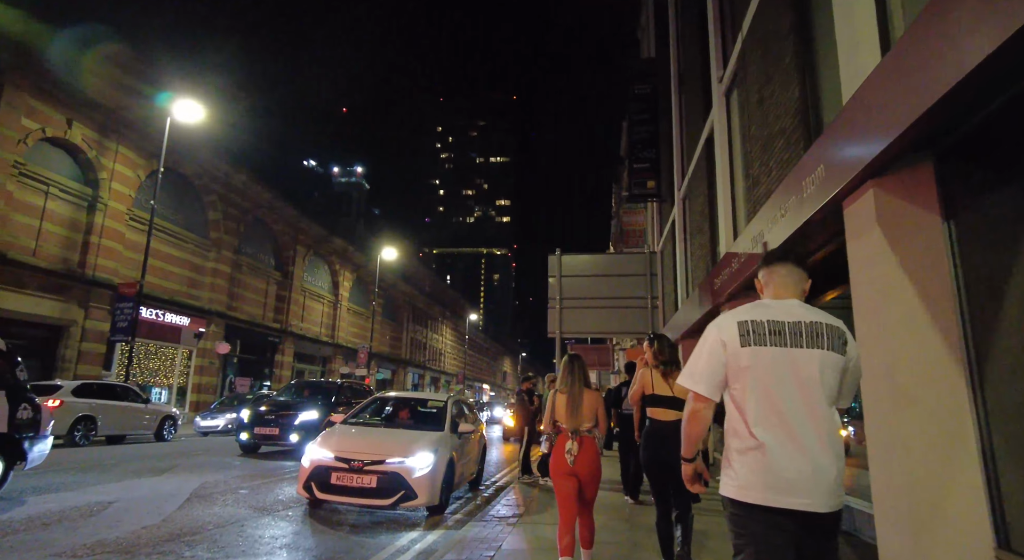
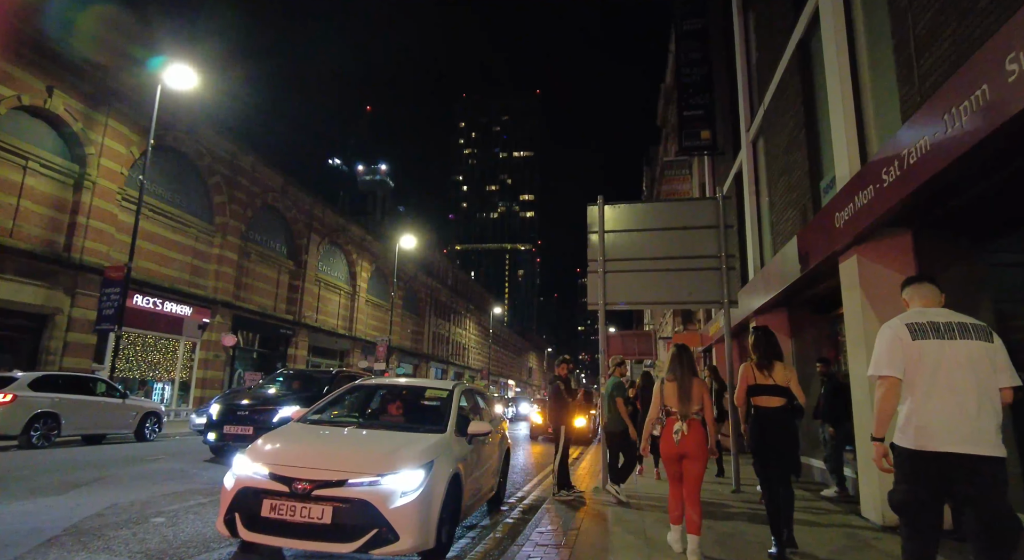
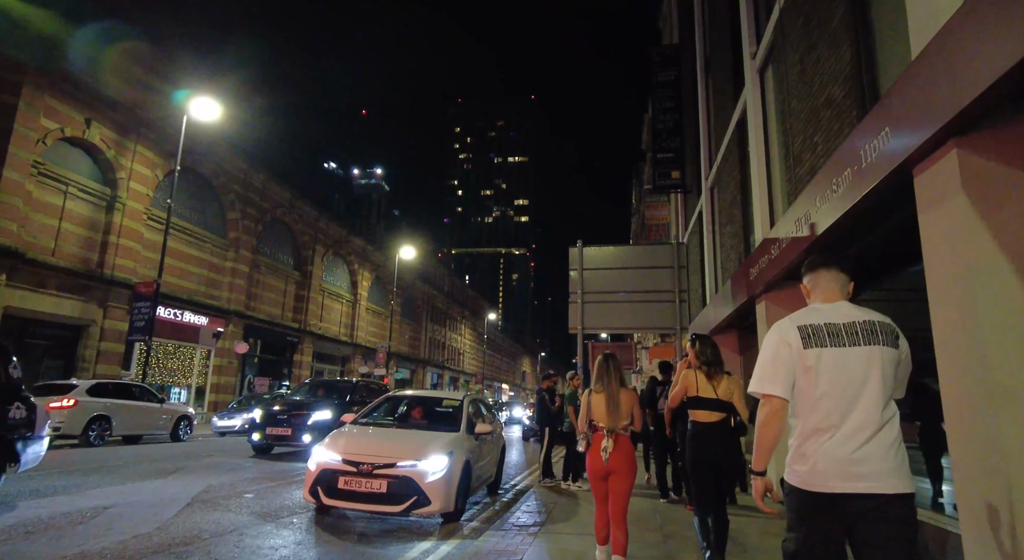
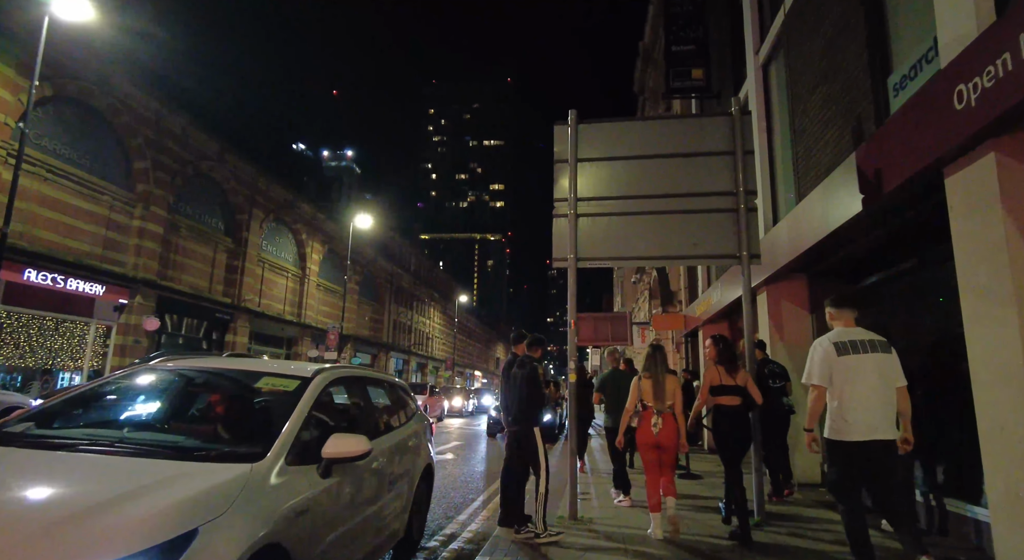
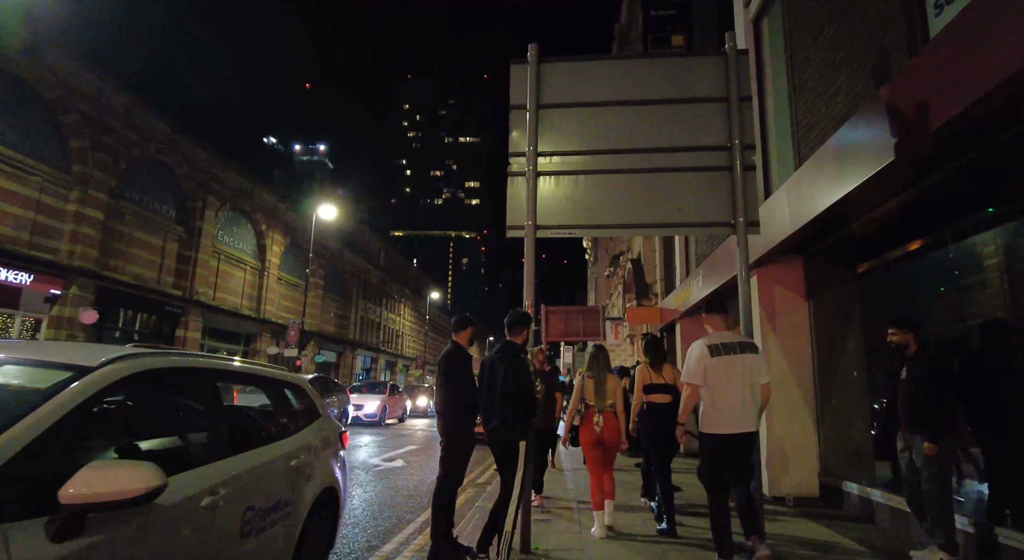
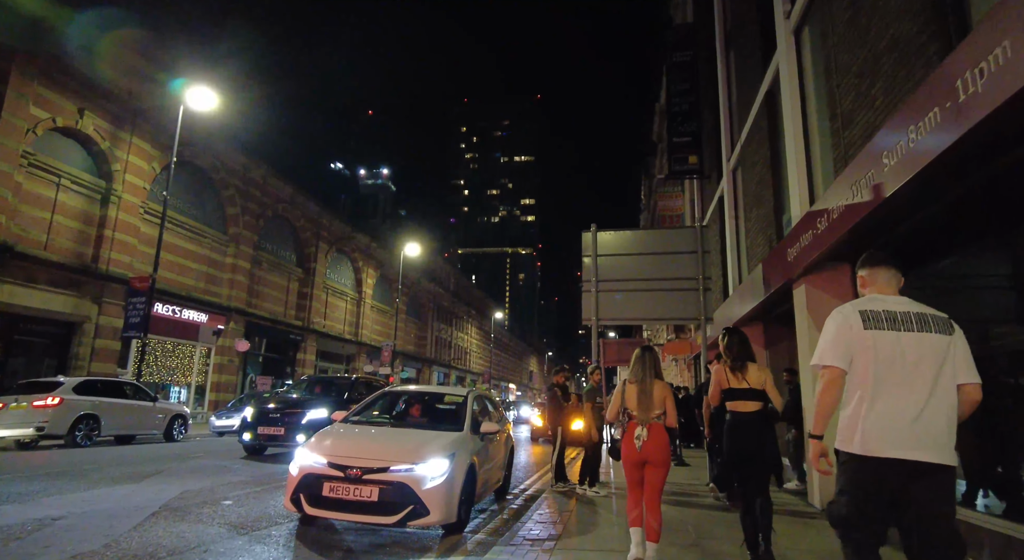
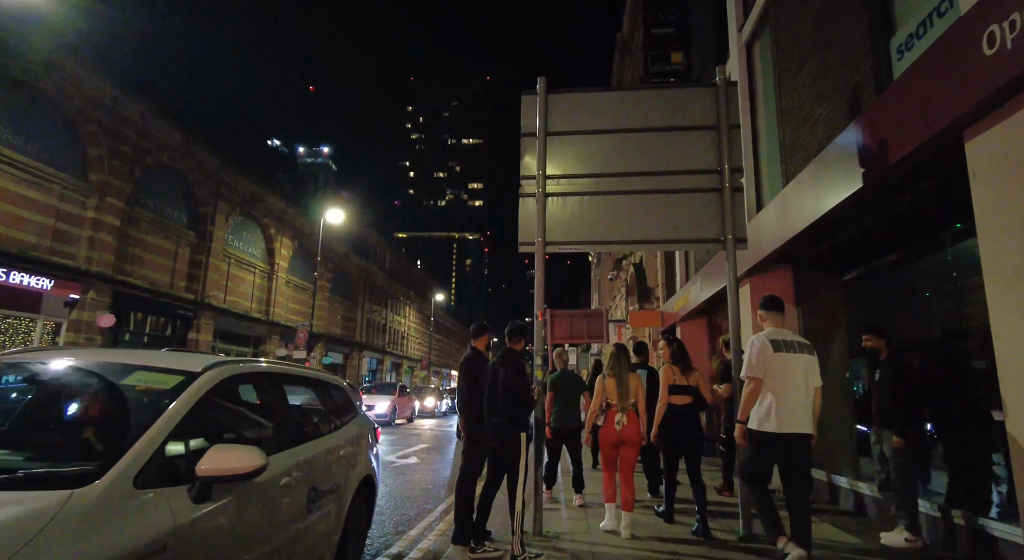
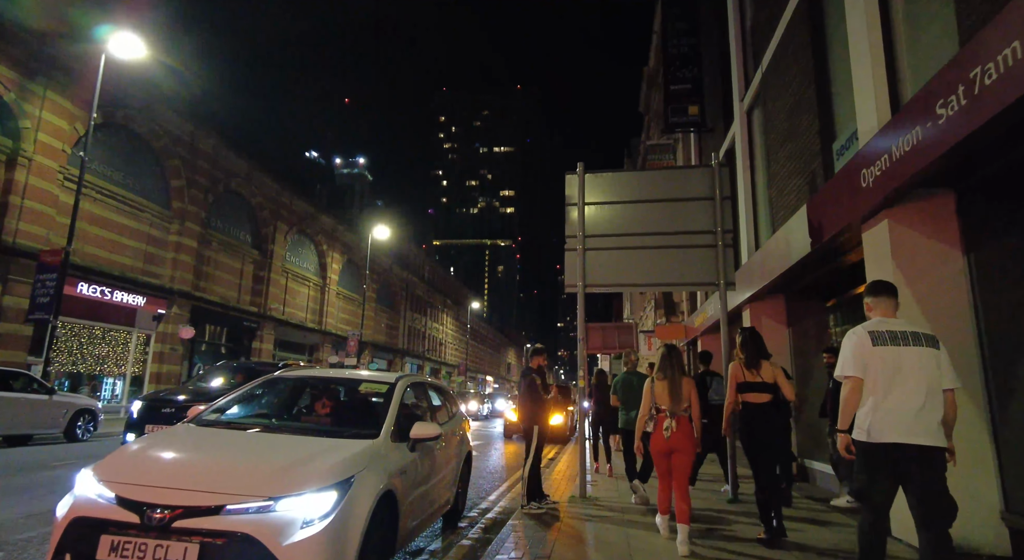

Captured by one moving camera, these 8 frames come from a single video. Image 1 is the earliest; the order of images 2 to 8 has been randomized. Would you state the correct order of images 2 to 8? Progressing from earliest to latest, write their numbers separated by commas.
3, 6, 2, 8, 4, 7, 5
